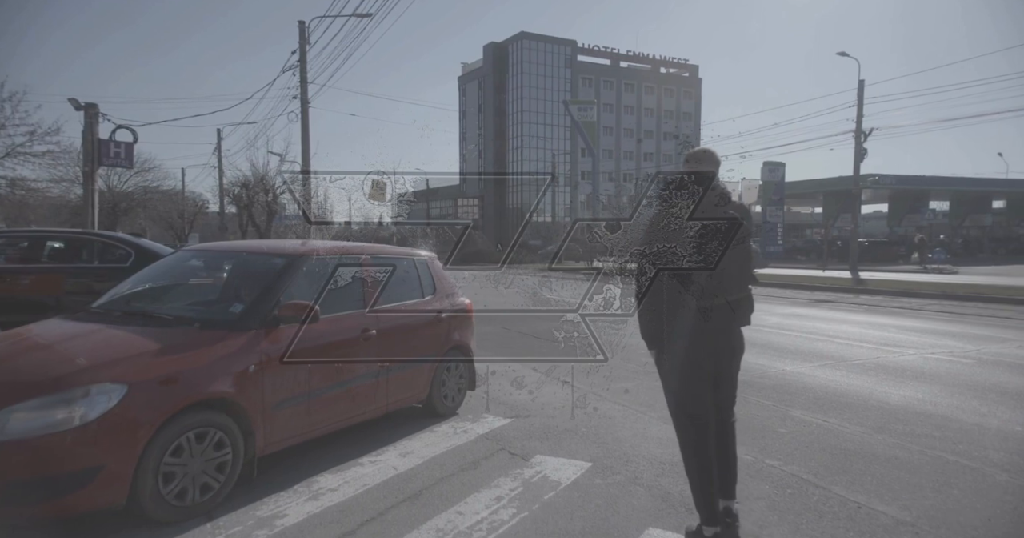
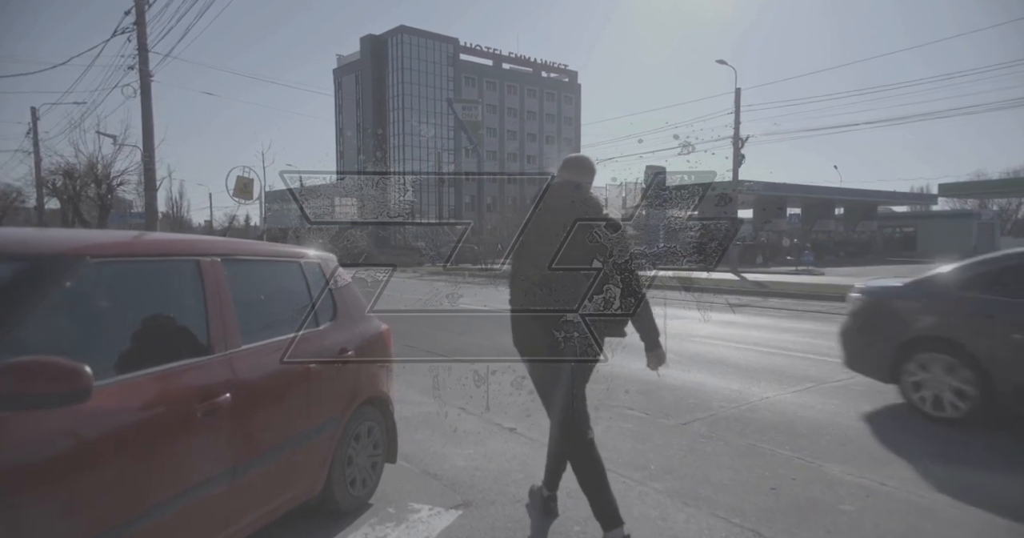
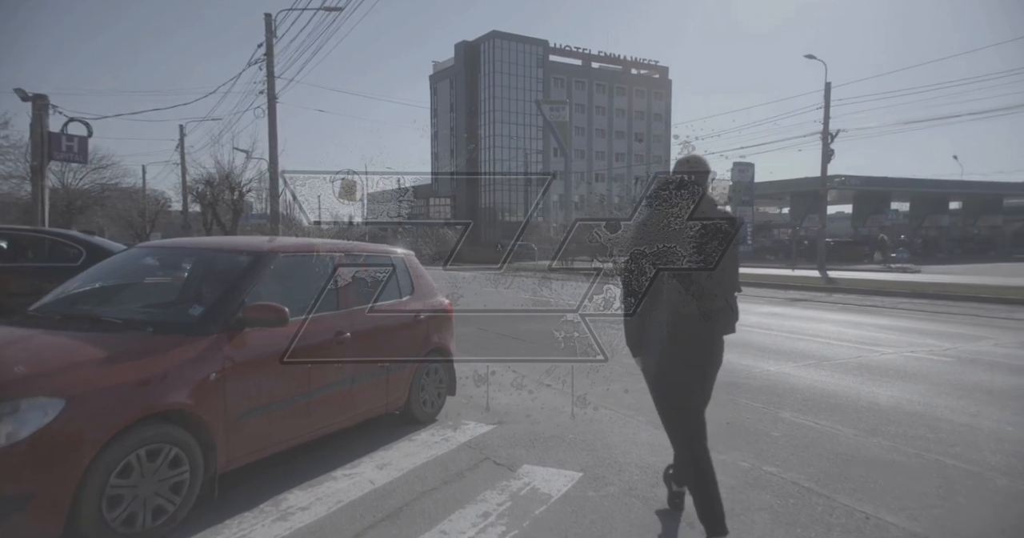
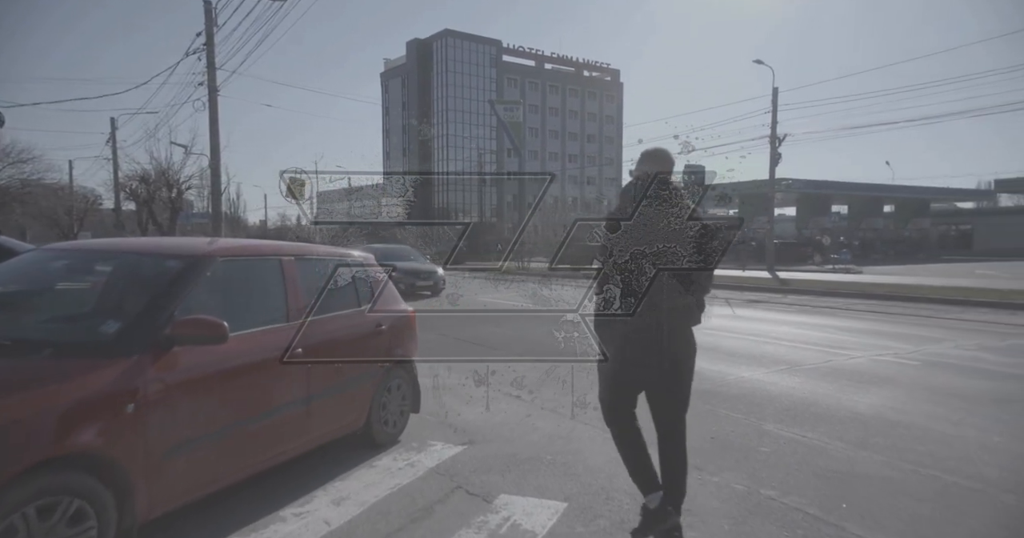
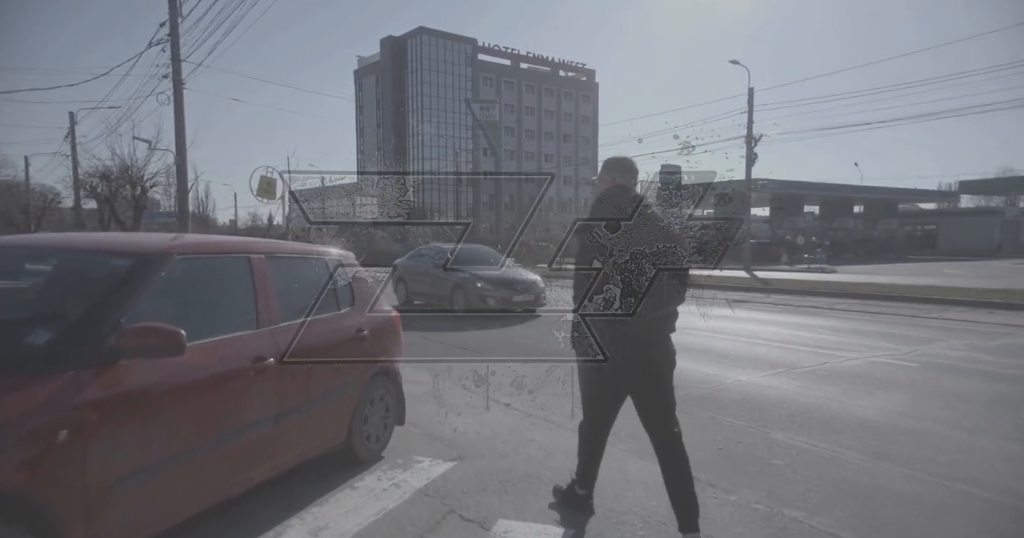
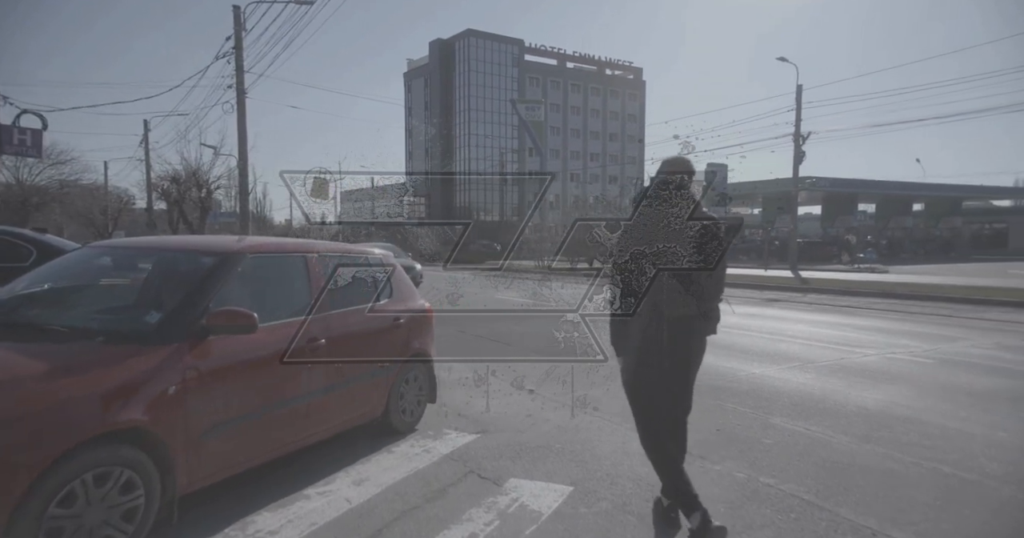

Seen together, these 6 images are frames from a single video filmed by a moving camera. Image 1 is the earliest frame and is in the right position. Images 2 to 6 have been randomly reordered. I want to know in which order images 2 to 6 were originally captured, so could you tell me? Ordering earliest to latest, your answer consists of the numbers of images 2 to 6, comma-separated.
3, 6, 4, 5, 2
